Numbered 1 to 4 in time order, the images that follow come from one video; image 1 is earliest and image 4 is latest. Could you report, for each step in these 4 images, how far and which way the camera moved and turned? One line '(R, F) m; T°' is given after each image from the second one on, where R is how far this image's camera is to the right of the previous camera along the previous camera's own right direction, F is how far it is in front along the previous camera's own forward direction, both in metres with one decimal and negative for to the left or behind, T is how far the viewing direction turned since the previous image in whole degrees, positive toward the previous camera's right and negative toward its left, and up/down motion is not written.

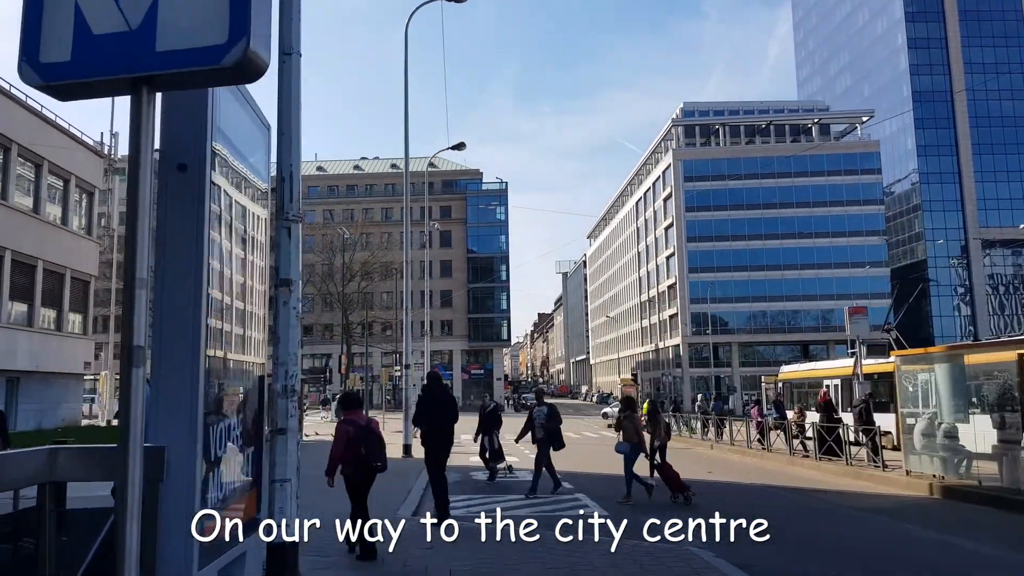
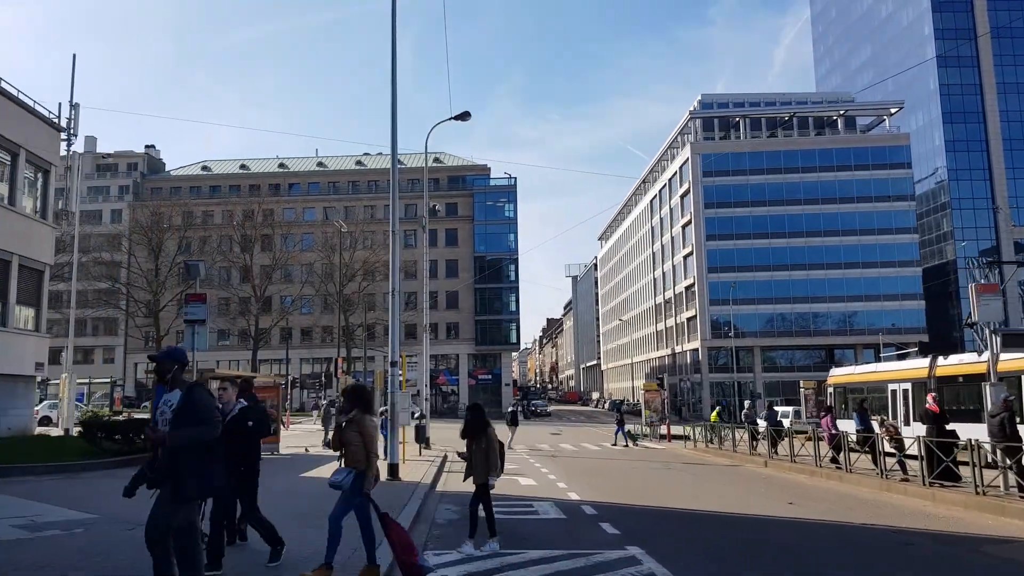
(-0.1, +3.1) m; -1°
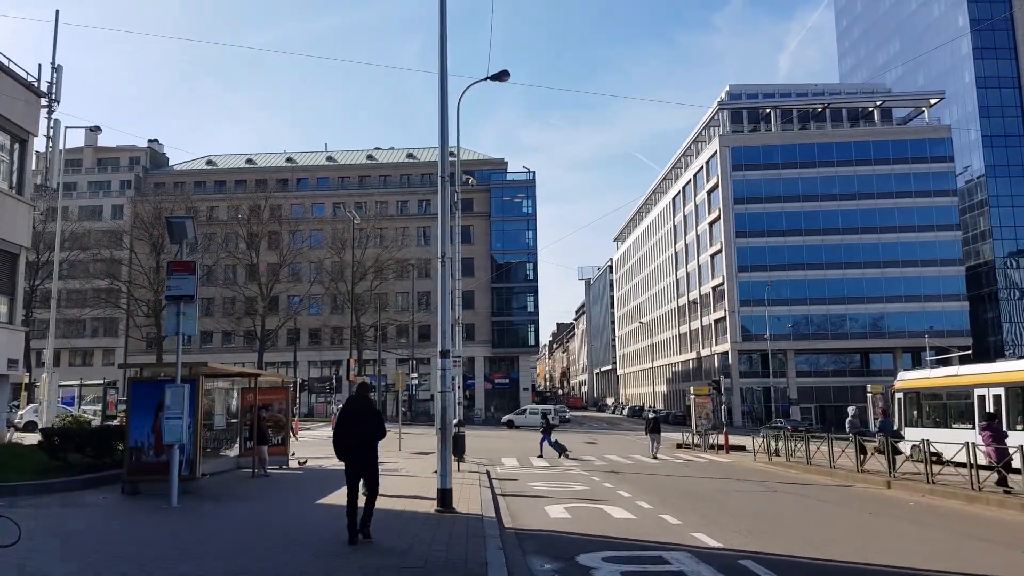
(-0.9, +2.8) m; 0°
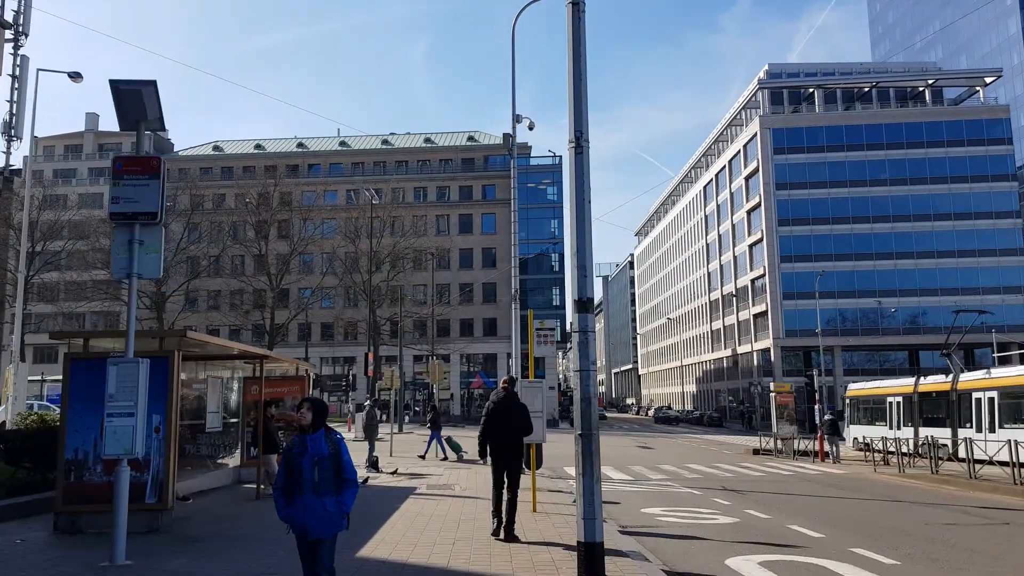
(-1.1, +3.5) m; -1°
